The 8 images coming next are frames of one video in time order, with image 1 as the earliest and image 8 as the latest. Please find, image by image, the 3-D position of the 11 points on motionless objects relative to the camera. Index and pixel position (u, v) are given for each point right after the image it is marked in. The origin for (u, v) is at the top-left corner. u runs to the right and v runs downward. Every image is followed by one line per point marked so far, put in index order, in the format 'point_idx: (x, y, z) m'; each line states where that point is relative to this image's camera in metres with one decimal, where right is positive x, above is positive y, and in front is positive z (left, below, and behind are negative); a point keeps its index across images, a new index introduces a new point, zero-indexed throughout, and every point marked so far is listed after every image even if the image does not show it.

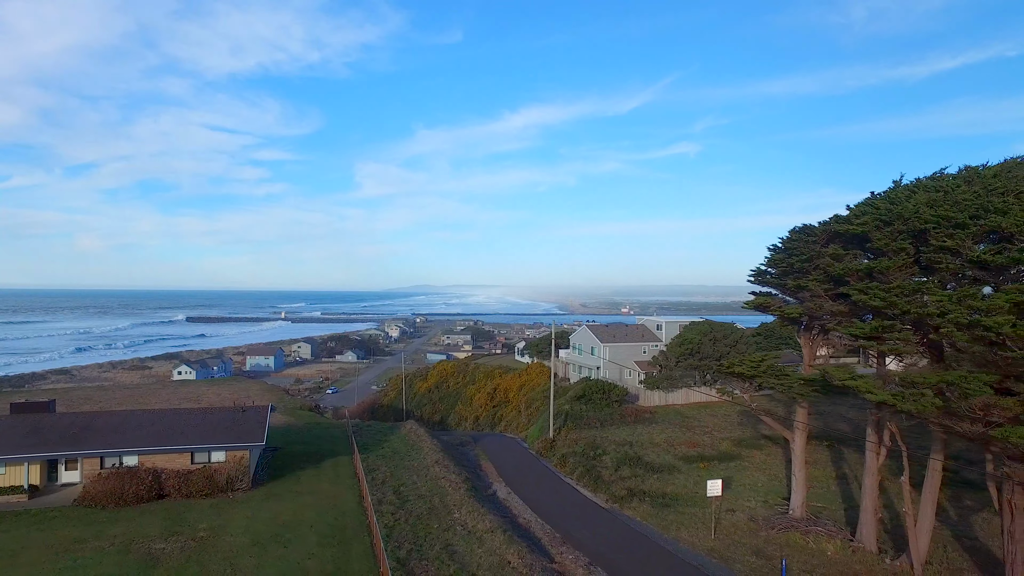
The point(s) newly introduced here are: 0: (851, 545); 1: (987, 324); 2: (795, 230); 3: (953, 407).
0: (+8.2, -6.2, +13.8) m
1: (+7.9, -0.6, +9.7) m
2: (+7.3, +1.5, +14.7) m
3: (+7.9, -2.2, +10.3) m
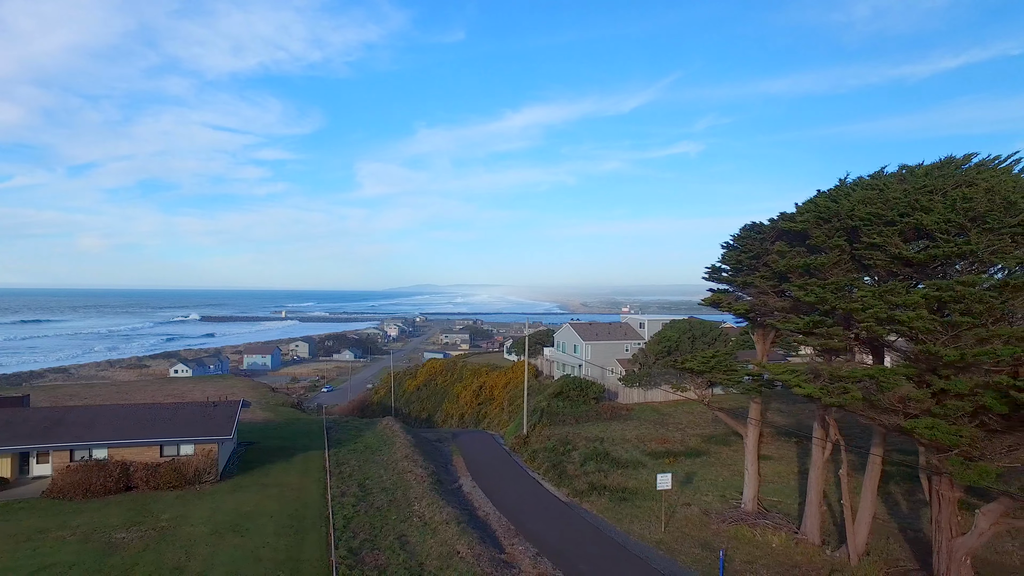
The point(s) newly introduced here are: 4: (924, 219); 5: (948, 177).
0: (+7.0, -6.2, +14.1) m
1: (+6.7, -0.5, +10.0) m
2: (+6.1, +1.6, +14.9) m
3: (+6.7, -2.1, +10.6) m
4: (+7.7, +1.3, +10.7) m
5: (+8.8, +2.2, +11.5) m
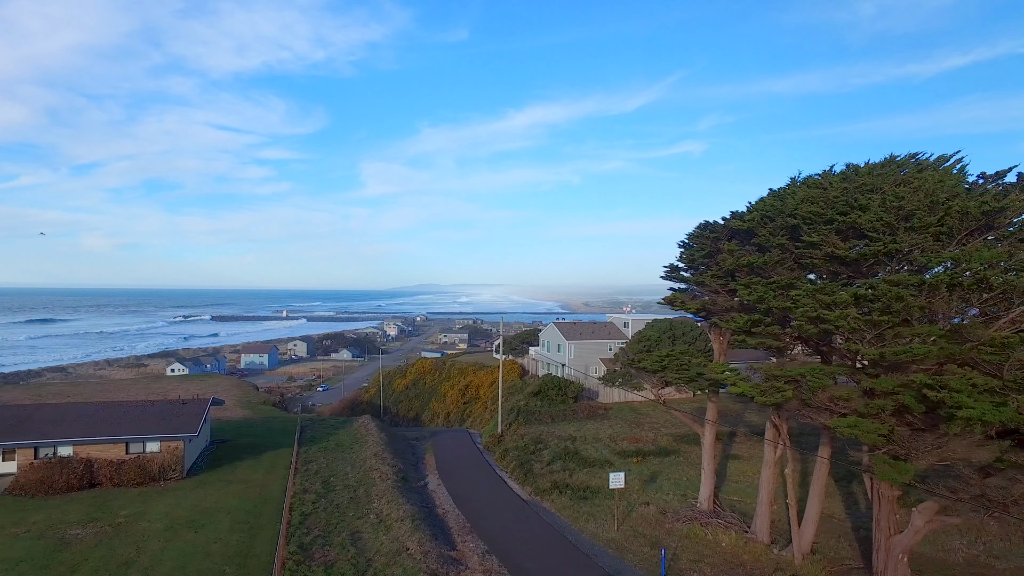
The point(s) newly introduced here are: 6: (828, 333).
0: (+5.7, -6.1, +14.1) m
1: (+5.5, -0.5, +10.0) m
2: (+4.9, +1.6, +15.0) m
3: (+5.4, -2.1, +10.6) m
4: (+6.5, +1.3, +10.7) m
5: (+7.6, +2.3, +11.5) m
6: (+5.8, -0.8, +10.6) m
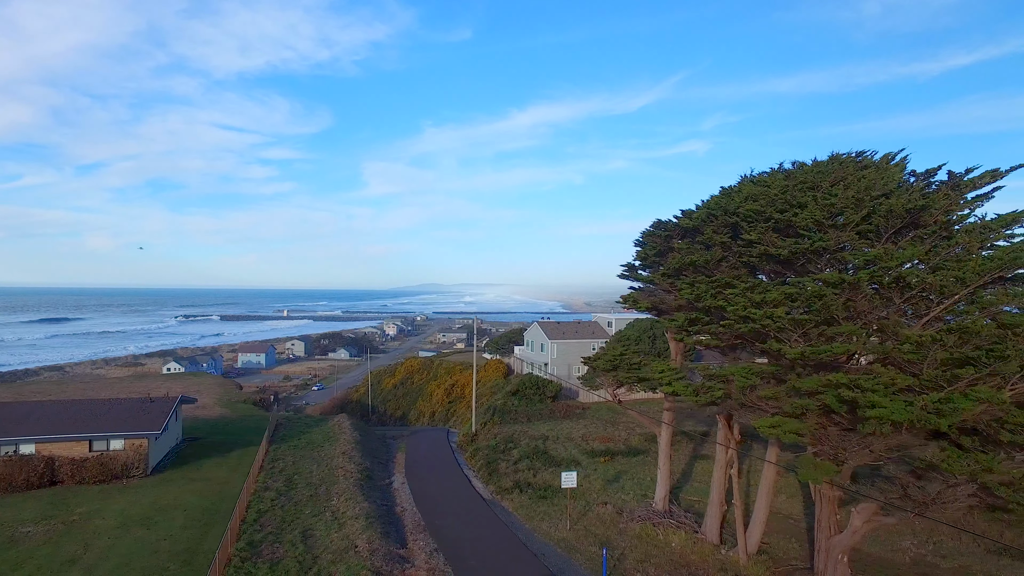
0: (+4.5, -6.1, +14.1) m
1: (+4.2, -0.5, +10.0) m
2: (+3.7, +1.6, +14.9) m
3: (+4.2, -2.0, +10.6) m
4: (+5.2, +1.3, +10.7) m
5: (+6.3, +2.3, +11.5) m
6: (+4.6, -0.8, +10.5) m
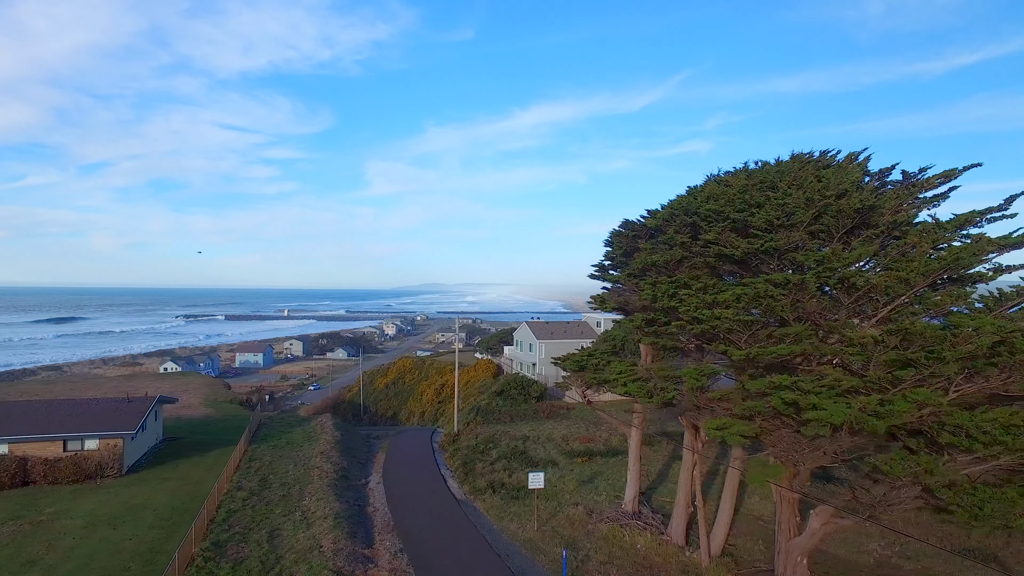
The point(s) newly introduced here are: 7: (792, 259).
0: (+3.6, -6.1, +14.0) m
1: (+3.4, -0.5, +9.9) m
2: (+2.8, +1.6, +14.9) m
3: (+3.3, -2.0, +10.5) m
4: (+4.4, +1.3, +10.6) m
5: (+5.5, +2.3, +11.4) m
6: (+3.7, -0.8, +10.5) m
7: (+4.9, +0.5, +9.9) m
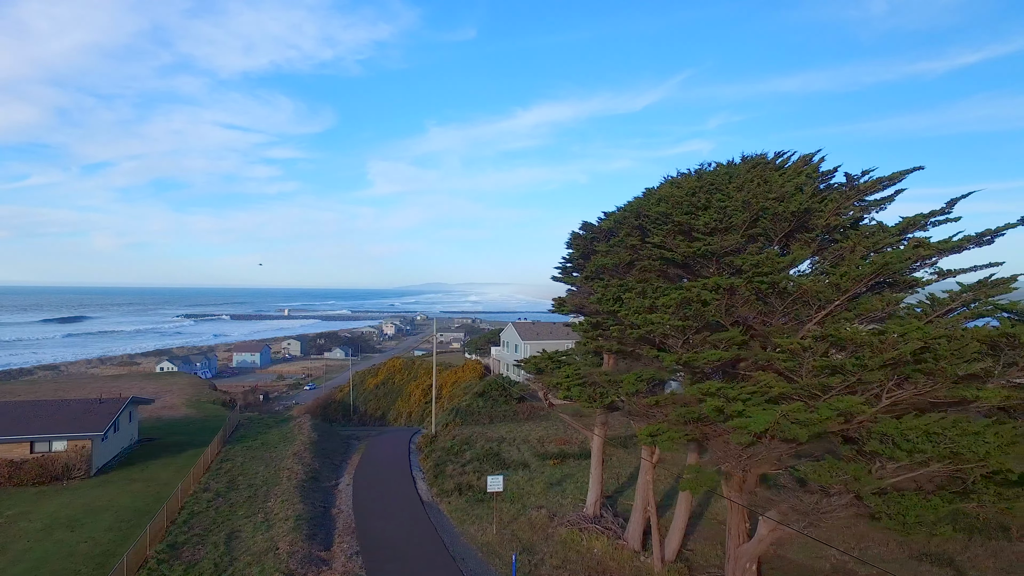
0: (+2.6, -6.2, +14.0) m
1: (+2.3, -0.6, +9.8) m
2: (+1.8, +1.6, +14.8) m
3: (+2.2, -2.1, +10.5) m
4: (+3.3, +1.3, +10.6) m
5: (+4.4, +2.2, +11.3) m
6: (+2.6, -0.9, +10.4) m
7: (+3.8, +0.4, +9.8) m
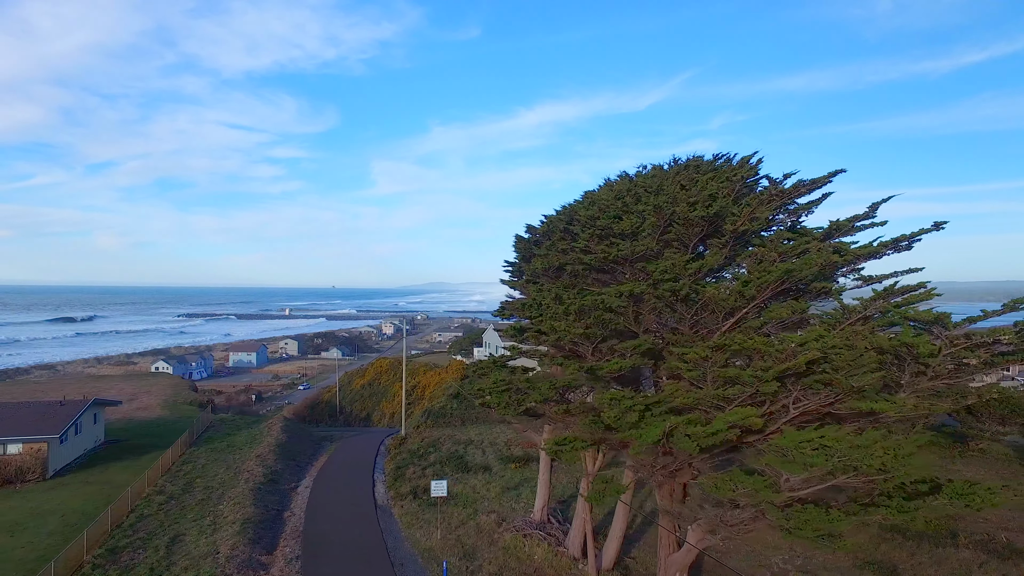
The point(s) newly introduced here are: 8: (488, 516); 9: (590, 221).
0: (+1.2, -6.3, +13.8) m
1: (+0.9, -0.7, +9.7) m
2: (+0.4, +1.5, +14.7) m
3: (+0.8, -2.2, +10.3) m
4: (+1.9, +1.2, +10.4) m
5: (+3.0, +2.1, +11.2) m
6: (+1.2, -1.0, +10.3) m
7: (+2.3, +0.4, +9.7) m
8: (-0.7, -6.4, +16.1) m
9: (+1.6, +1.3, +11.1) m
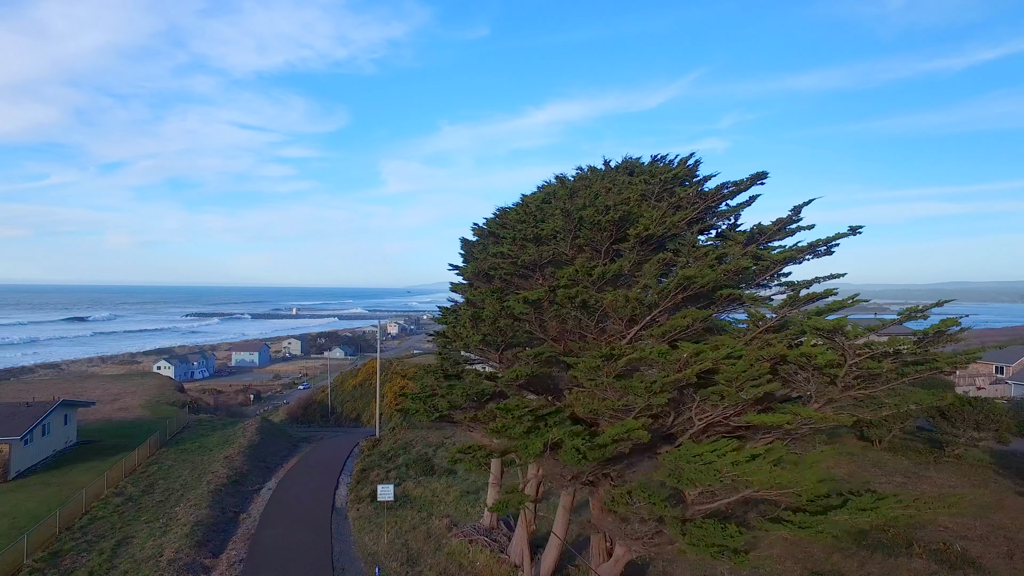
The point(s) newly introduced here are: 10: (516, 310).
0: (-0.2, -6.3, +13.7) m
1: (-0.5, -0.8, +9.6) m
2: (-0.9, +1.4, +14.5) m
3: (-0.6, -2.3, +10.2) m
4: (+0.5, +1.1, +10.3) m
5: (+1.6, +2.0, +11.0) m
6: (-0.2, -1.1, +10.1) m
7: (+0.9, +0.3, +9.5) m
8: (-2.0, -6.5, +16.0) m
9: (+0.2, +1.2, +11.0) m
10: (+0.3, -0.3, +8.7) m
